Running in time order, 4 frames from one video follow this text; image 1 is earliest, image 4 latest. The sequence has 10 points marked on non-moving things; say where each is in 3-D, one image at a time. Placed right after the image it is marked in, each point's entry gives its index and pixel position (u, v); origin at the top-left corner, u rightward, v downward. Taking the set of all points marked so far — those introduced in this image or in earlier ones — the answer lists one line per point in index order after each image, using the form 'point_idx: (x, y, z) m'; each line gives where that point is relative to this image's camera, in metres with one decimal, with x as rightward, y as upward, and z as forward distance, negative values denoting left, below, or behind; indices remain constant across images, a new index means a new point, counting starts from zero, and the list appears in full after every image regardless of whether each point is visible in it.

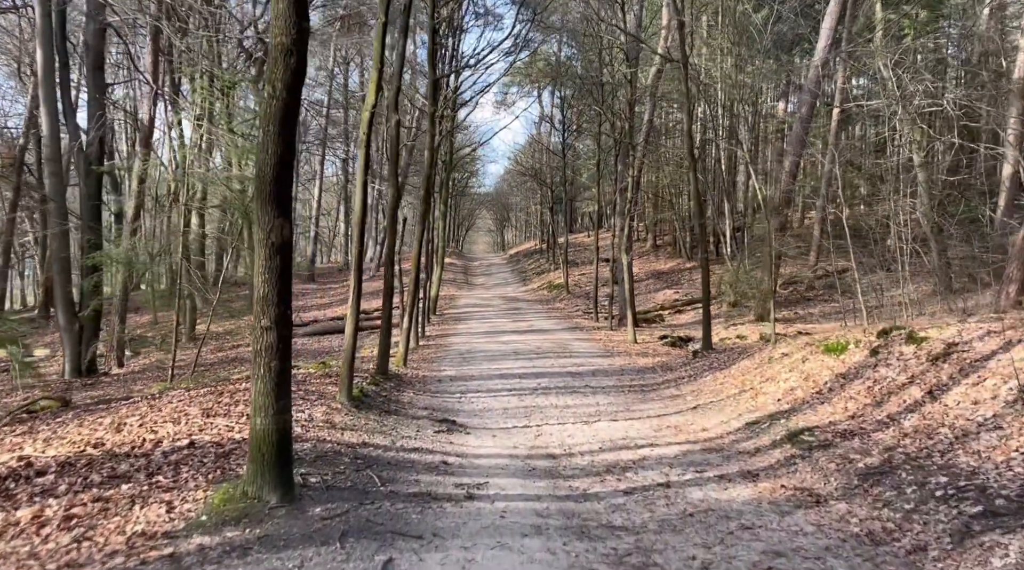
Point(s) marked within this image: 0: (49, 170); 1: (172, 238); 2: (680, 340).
0: (-7.3, +1.8, +13.5) m
1: (-5.6, +0.7, +14.1) m
2: (+3.2, -1.0, +16.0) m
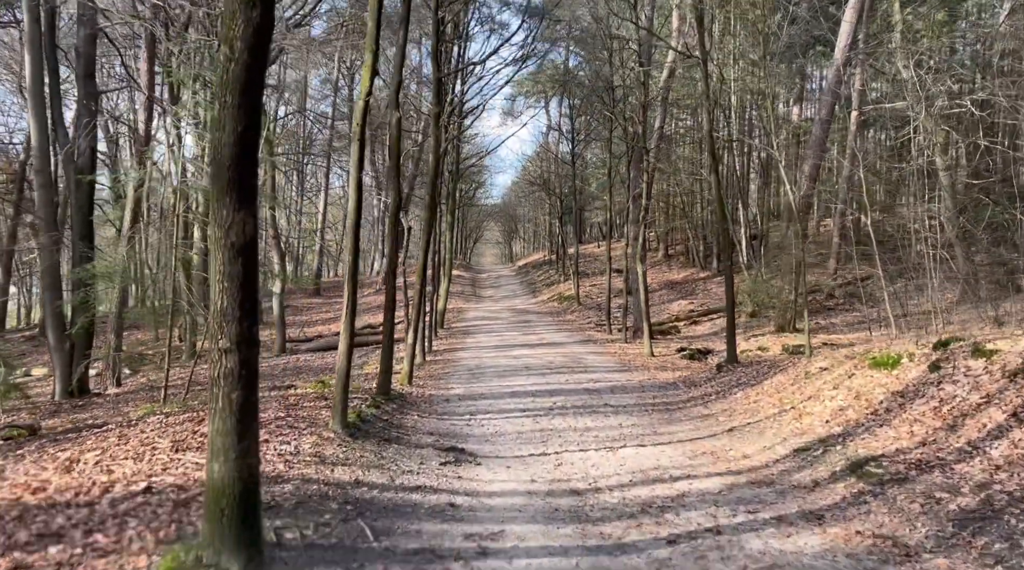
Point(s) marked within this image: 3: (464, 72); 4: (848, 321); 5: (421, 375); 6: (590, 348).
0: (-7.2, +1.6, +13.0) m
1: (-5.5, +0.5, +13.5) m
2: (+3.4, -1.2, +15.4) m
3: (-1.1, +4.8, +19.5) m
4: (+6.9, -0.8, +17.7) m
5: (-1.6, -1.5, +14.4) m
6: (+1.5, -1.3, +16.9) m
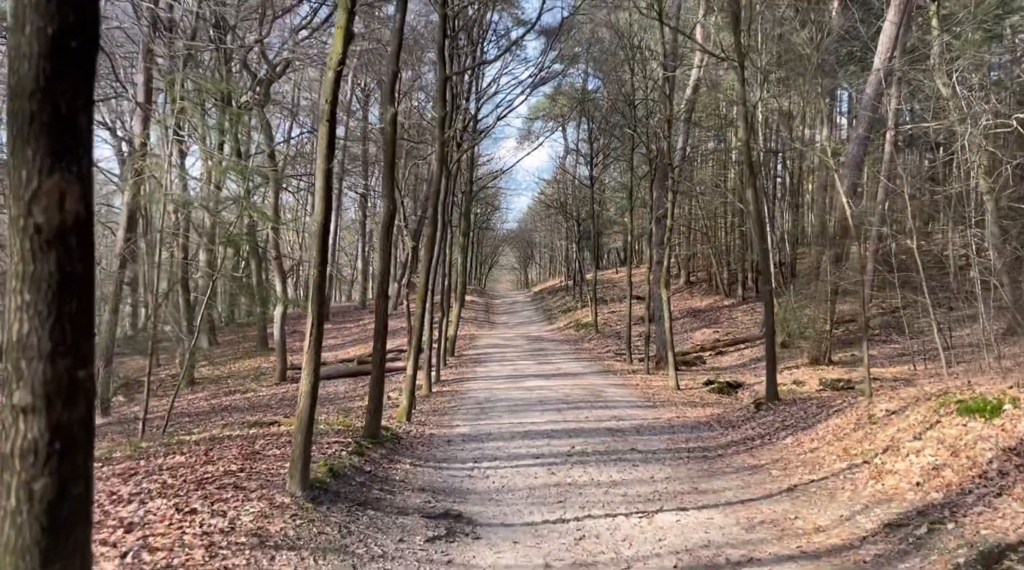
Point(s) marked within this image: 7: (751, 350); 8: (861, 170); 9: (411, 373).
0: (-6.9, +1.3, +12.2) m
1: (-5.2, +0.2, +12.6) m
2: (+3.6, -1.7, +14.2) m
3: (-0.7, +4.2, +18.6) m
4: (+7.2, -1.3, +16.5) m
5: (-1.3, -1.9, +13.3) m
6: (+1.8, -1.7, +15.8) m
7: (+5.1, -1.4, +18.2) m
8: (+7.6, +2.5, +18.8) m
9: (-1.4, -1.2, +12.2) m
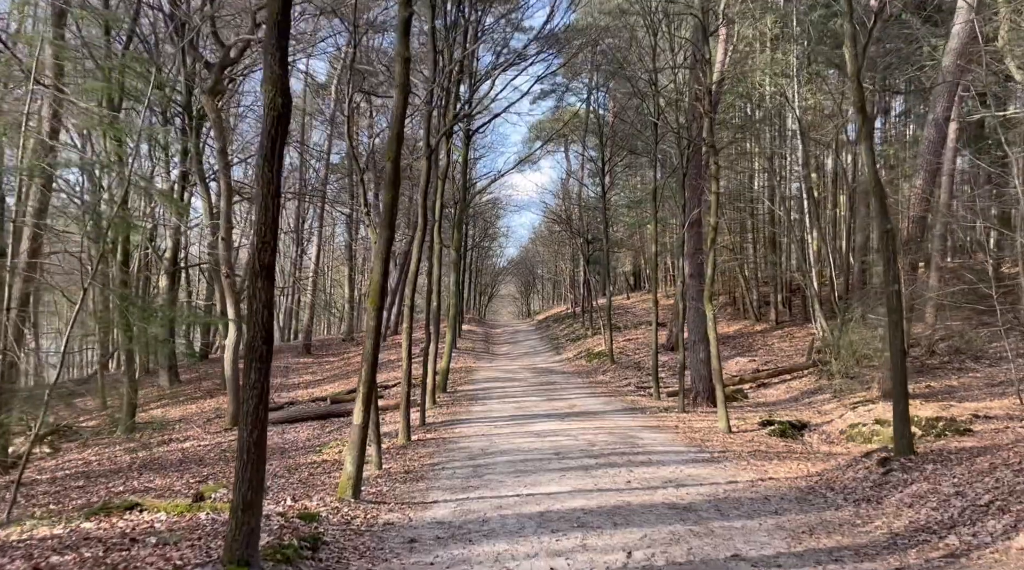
0: (-6.9, +1.0, +9.3) m
1: (-5.2, 0.0, +9.7) m
2: (+3.6, -1.9, +11.2) m
3: (-0.7, +3.8, +15.9) m
4: (+7.3, -1.6, +13.6) m
5: (-1.3, -2.1, +10.3) m
6: (+1.9, -2.0, +12.8) m
7: (+5.1, -1.7, +15.2) m
8: (+7.6, +2.2, +16.0) m
9: (-1.4, -1.4, +9.3) m
